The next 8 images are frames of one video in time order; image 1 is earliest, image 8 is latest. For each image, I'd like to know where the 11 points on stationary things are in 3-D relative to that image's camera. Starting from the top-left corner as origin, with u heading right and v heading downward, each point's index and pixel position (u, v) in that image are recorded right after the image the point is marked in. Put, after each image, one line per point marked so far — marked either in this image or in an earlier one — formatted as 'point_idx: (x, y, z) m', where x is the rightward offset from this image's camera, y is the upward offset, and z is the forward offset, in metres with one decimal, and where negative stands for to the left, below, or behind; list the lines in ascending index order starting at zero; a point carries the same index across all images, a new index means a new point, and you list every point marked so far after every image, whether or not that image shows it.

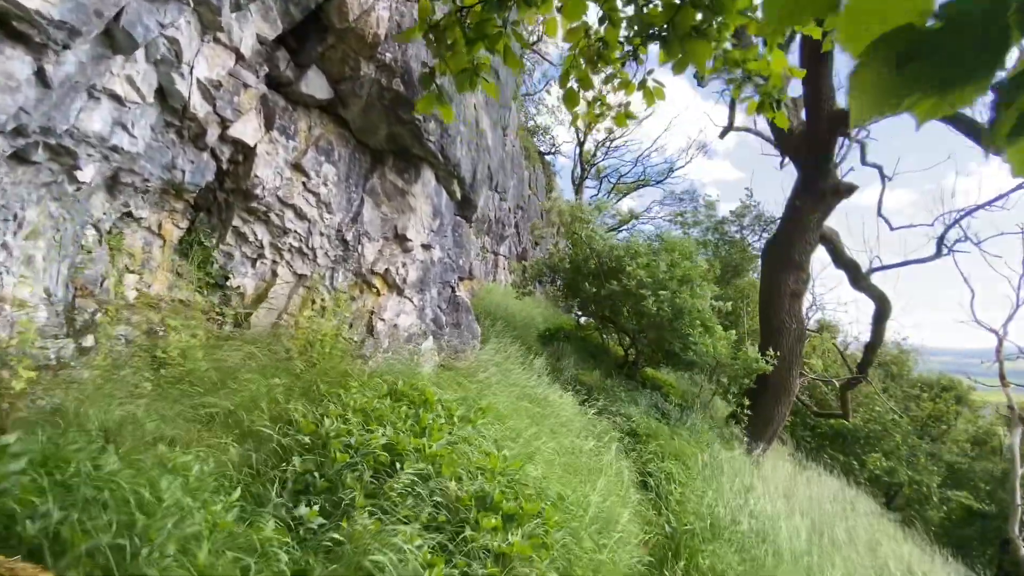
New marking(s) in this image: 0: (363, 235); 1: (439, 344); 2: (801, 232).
0: (-1.7, +0.6, +5.5) m
1: (-0.9, -0.7, +6.1) m
2: (+4.8, +0.9, +7.8) m
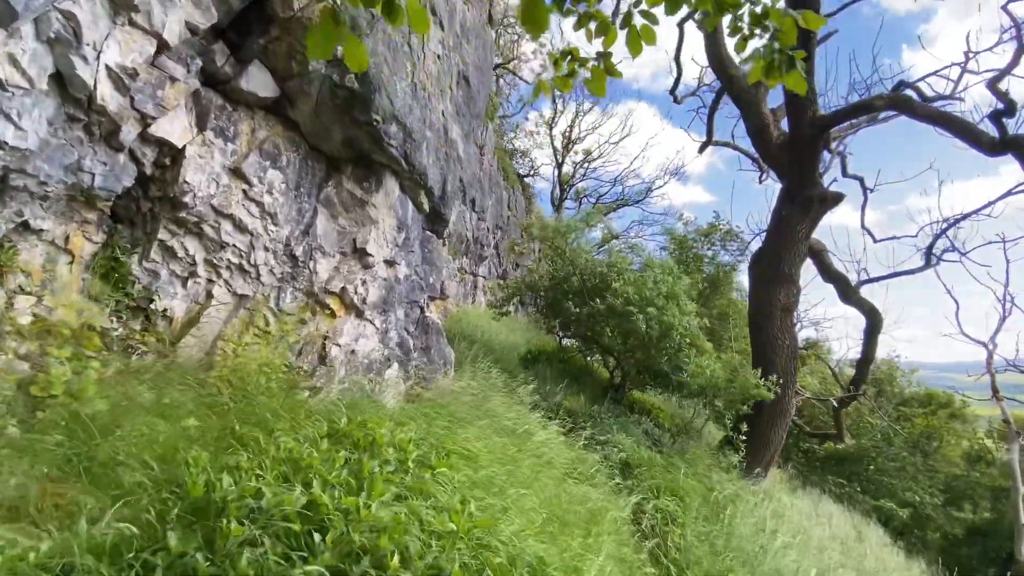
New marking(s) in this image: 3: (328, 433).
0: (-2.0, +0.4, +4.9) m
1: (-1.2, -0.9, +5.4) m
2: (+4.4, +0.7, +7.5) m
3: (-1.1, -0.9, +2.9) m
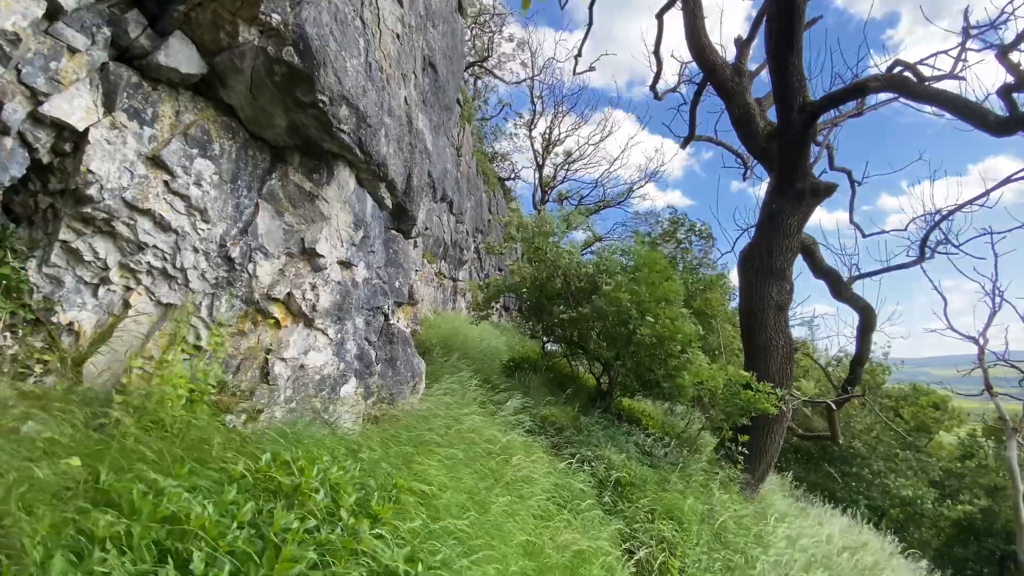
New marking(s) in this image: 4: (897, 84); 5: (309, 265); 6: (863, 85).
0: (-2.3, +0.3, +4.2) m
1: (-1.5, -1.0, +4.8) m
2: (+4.0, +0.8, +7.1) m
3: (-1.3, -0.9, +2.3) m
4: (+4.7, +2.5, +5.9) m
5: (-1.9, +0.2, +4.5) m
6: (+4.5, +2.6, +6.1) m
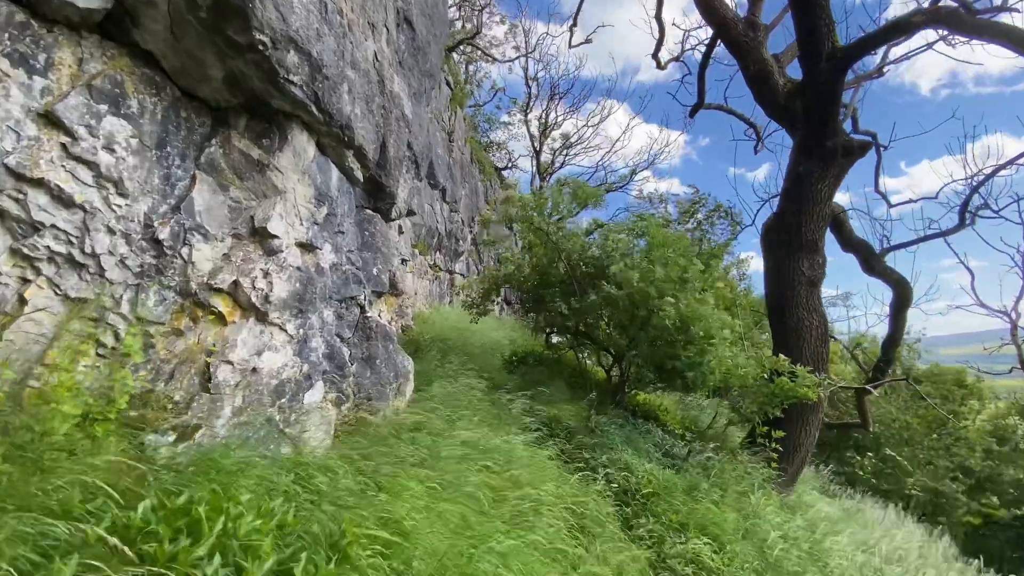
0: (-2.3, +0.4, +3.5) m
1: (-1.5, -0.9, +4.0) m
2: (+3.9, +1.1, +6.3) m
3: (-1.3, -0.8, +1.5) m
4: (+4.6, +2.9, +5.1) m
5: (-2.0, +0.3, +3.7) m
6: (+4.4, +3.0, +5.3) m
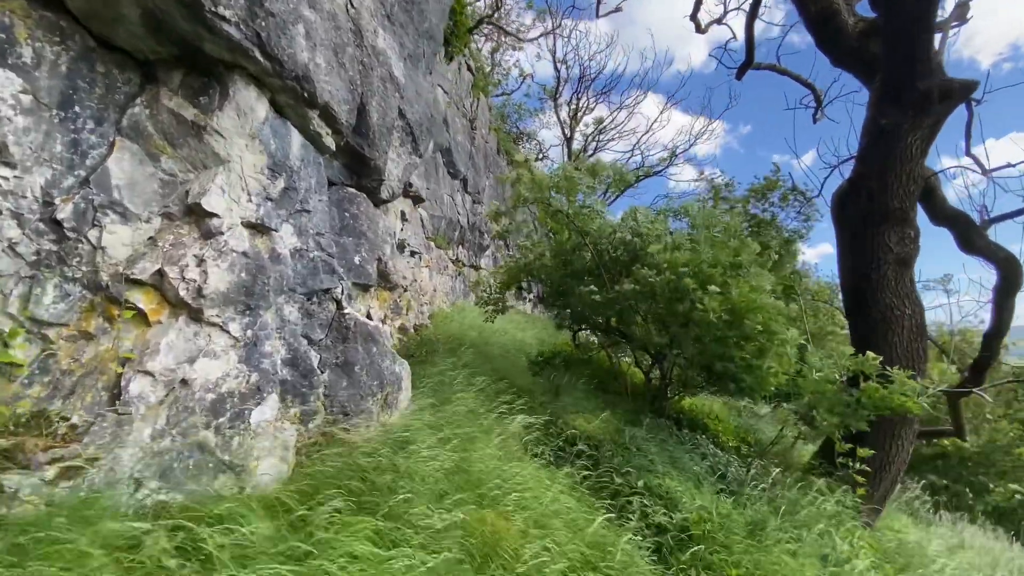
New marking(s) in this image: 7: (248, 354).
0: (-2.4, +0.5, +2.8) m
1: (-1.4, -0.8, +3.3) m
2: (+4.1, +1.3, +5.0) m
3: (-1.5, -0.7, +0.7) m
4: (+4.6, +3.1, +3.8) m
5: (-2.0, +0.4, +3.0) m
6: (+4.4, +3.2, +4.0) m
7: (-1.7, -0.4, +3.1) m
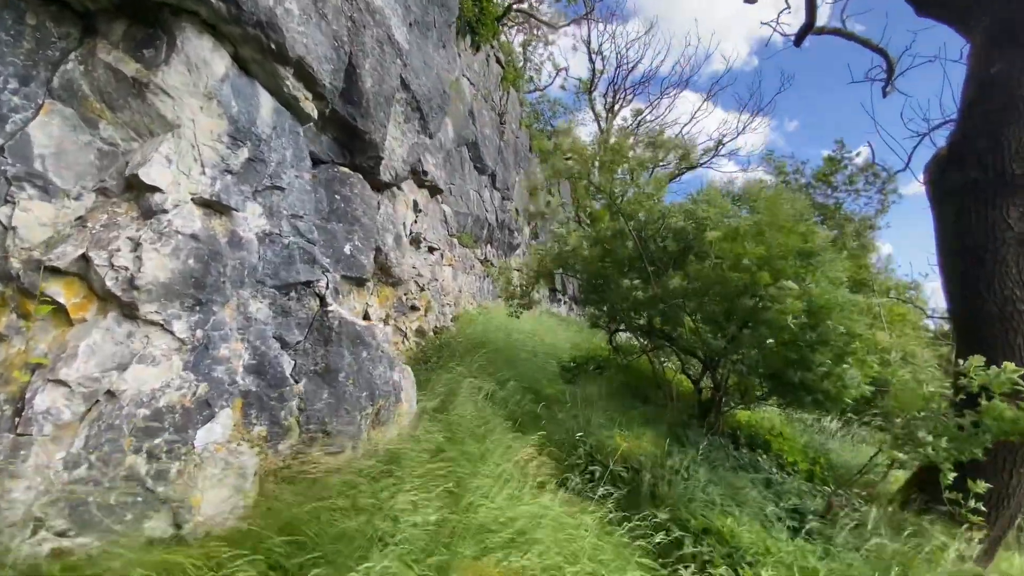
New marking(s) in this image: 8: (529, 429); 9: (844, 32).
0: (-2.4, +0.5, +2.3) m
1: (-1.4, -0.8, +2.7) m
2: (+4.3, +1.4, +4.0) m
3: (-1.6, -0.6, +0.2) m
4: (+4.7, +3.2, +2.7) m
5: (-2.0, +0.4, +2.5) m
6: (+4.5, +3.3, +3.0) m
7: (-1.6, -0.4, +2.5) m
8: (+0.1, -1.2, +4.1) m
9: (+5.0, +3.8, +7.1) m
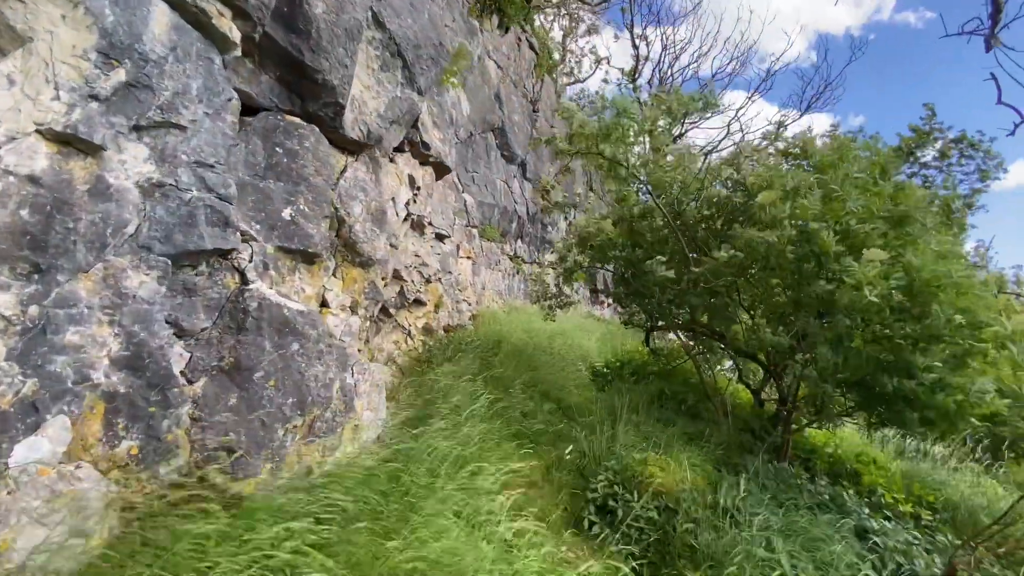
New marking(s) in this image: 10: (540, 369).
0: (-2.6, +0.7, +1.7) m
1: (-1.5, -0.6, +2.0) m
2: (+4.2, +1.6, +2.7) m
3: (-2.1, -0.5, -0.5) m
4: (+4.5, +3.4, +1.4) m
5: (-2.1, +0.6, +1.9) m
6: (+4.3, +3.5, +1.7) m
7: (-1.8, -0.2, +1.8) m
8: (+0.1, -1.0, +3.2) m
9: (+5.3, +4.0, +5.8) m
10: (+0.3, -0.9, +5.0) m
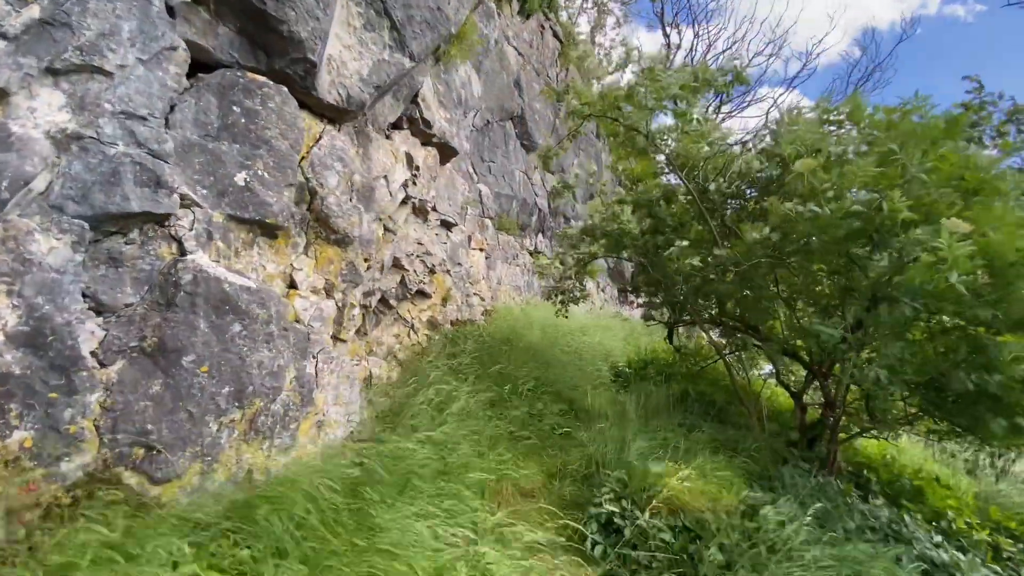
0: (-2.7, +0.8, +1.5) m
1: (-1.7, -0.5, +1.7) m
2: (+4.1, +1.7, +2.0) m
3: (-2.3, -0.3, -0.8) m
4: (+4.3, +3.5, +0.8) m
5: (-2.3, +0.7, +1.6) m
6: (+4.1, +3.6, +1.0) m
7: (-2.0, -0.1, +1.5) m
8: (+0.1, -0.9, +2.8) m
9: (+5.4, +4.0, +5.0) m
10: (+0.3, -0.8, +4.5) m
